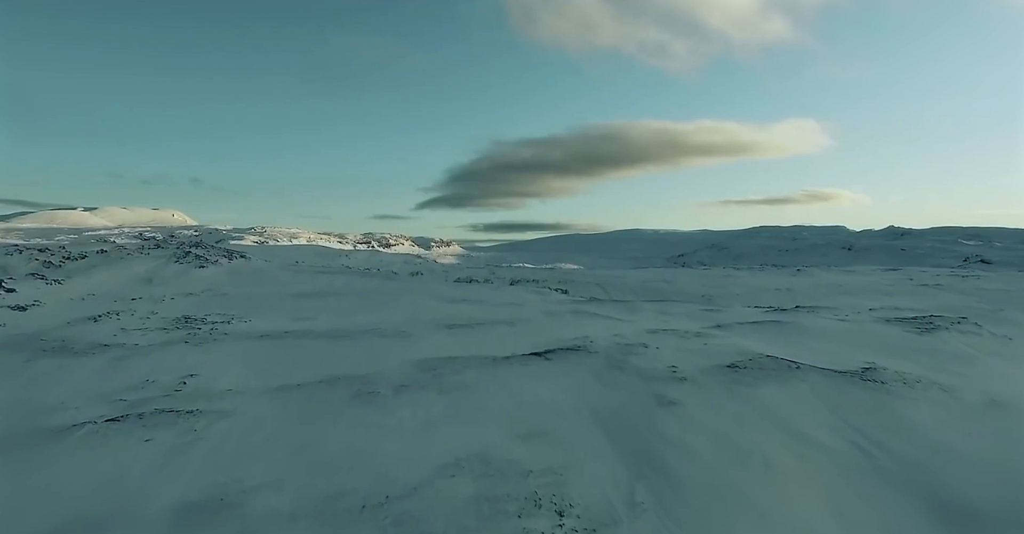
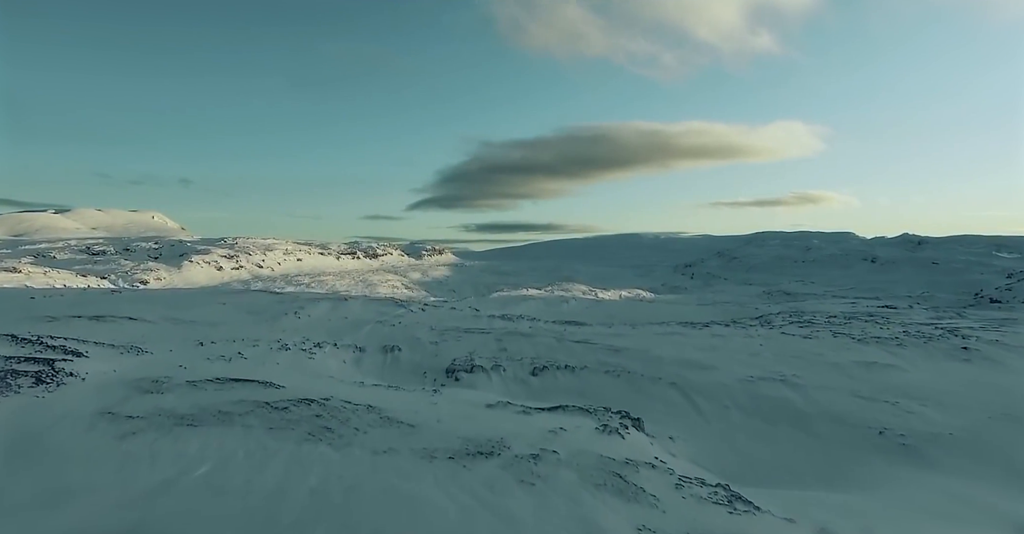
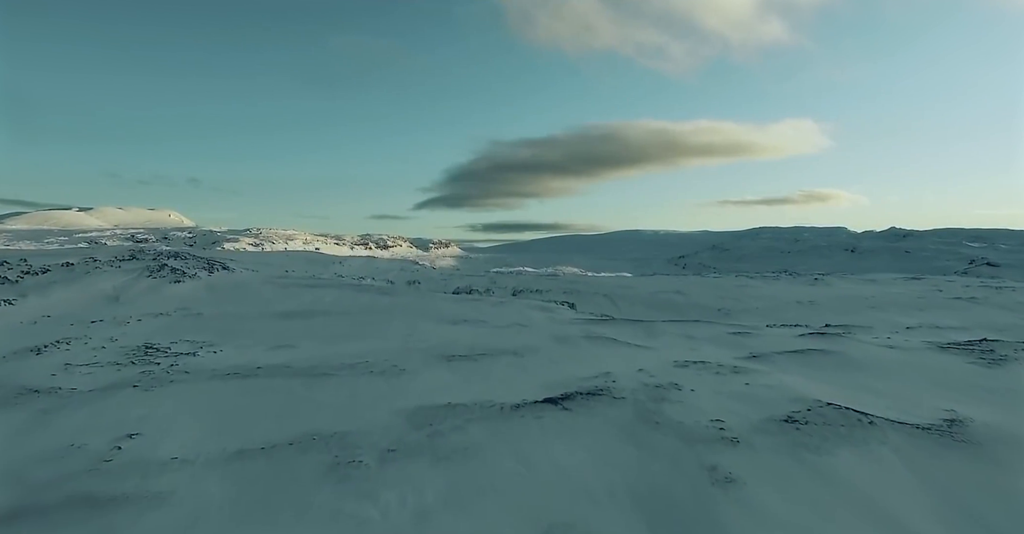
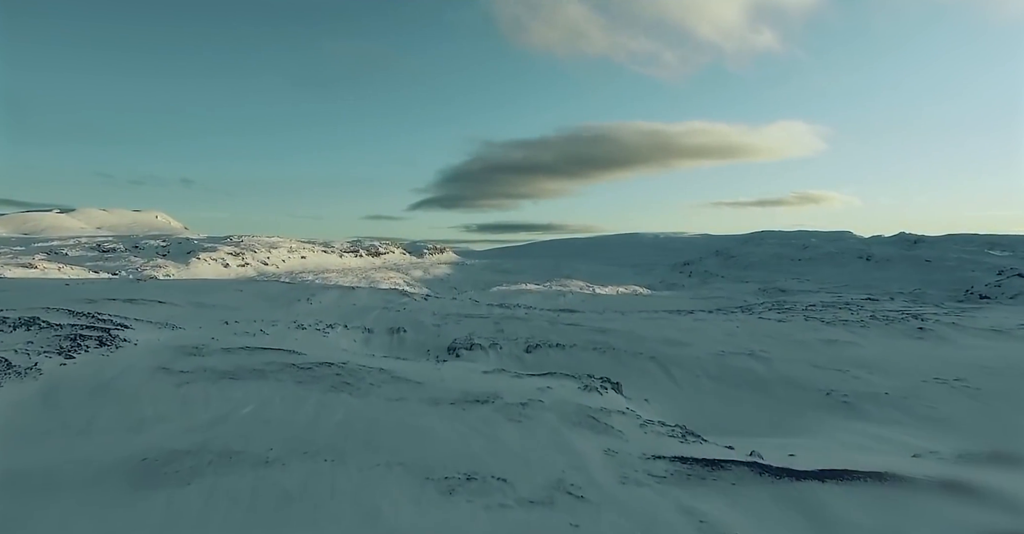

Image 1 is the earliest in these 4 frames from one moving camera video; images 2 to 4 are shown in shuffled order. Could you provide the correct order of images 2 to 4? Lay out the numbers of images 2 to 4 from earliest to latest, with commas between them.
3, 4, 2
